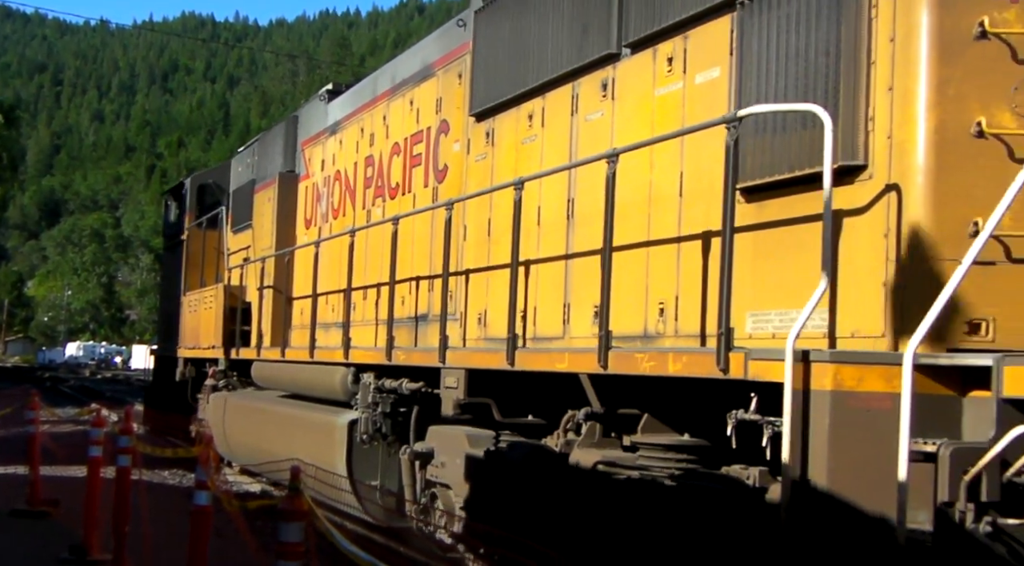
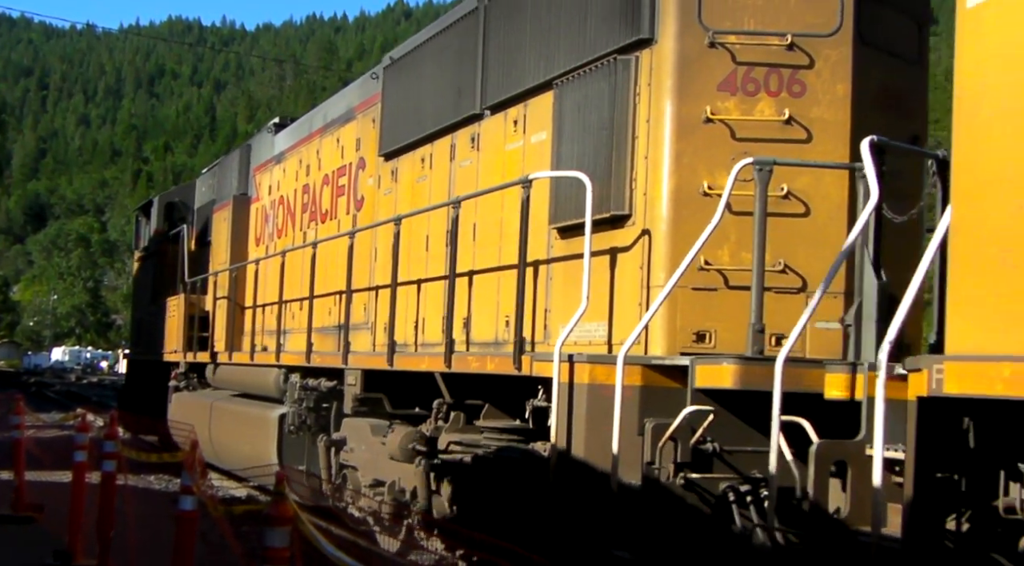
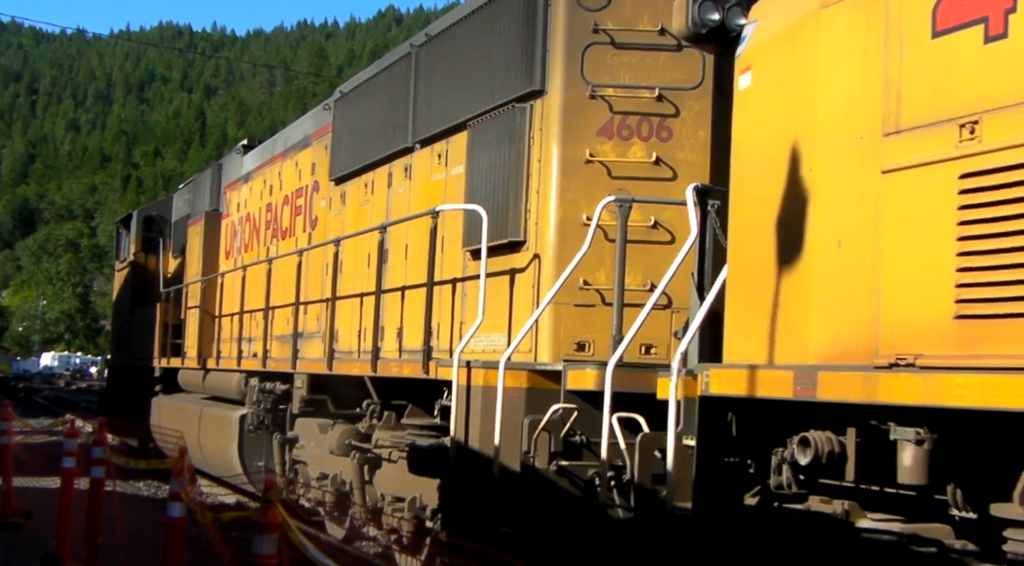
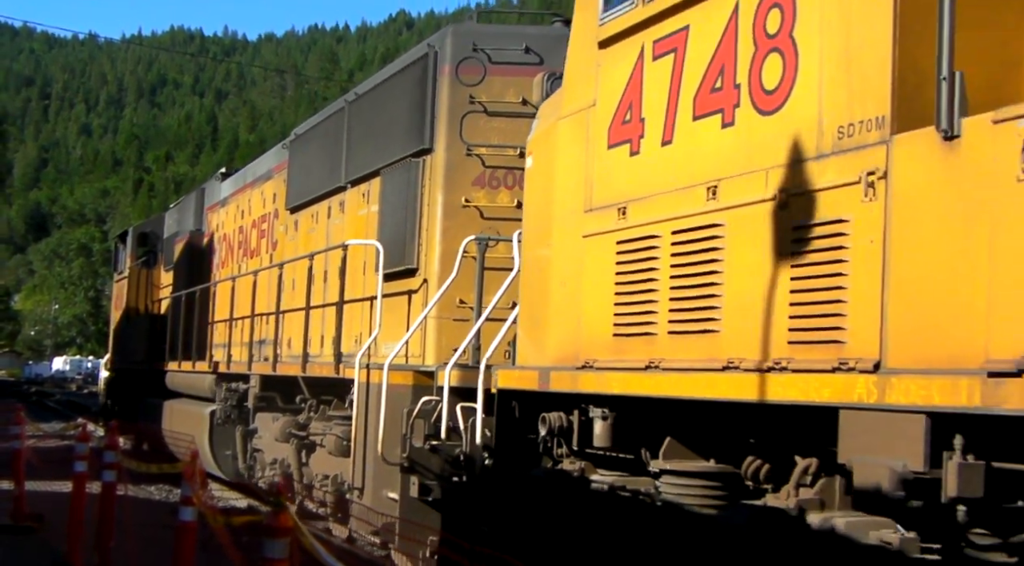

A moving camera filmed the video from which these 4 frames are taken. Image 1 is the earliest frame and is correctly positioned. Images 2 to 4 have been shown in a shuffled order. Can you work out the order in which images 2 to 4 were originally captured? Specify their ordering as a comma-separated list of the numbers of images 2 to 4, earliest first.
2, 3, 4
